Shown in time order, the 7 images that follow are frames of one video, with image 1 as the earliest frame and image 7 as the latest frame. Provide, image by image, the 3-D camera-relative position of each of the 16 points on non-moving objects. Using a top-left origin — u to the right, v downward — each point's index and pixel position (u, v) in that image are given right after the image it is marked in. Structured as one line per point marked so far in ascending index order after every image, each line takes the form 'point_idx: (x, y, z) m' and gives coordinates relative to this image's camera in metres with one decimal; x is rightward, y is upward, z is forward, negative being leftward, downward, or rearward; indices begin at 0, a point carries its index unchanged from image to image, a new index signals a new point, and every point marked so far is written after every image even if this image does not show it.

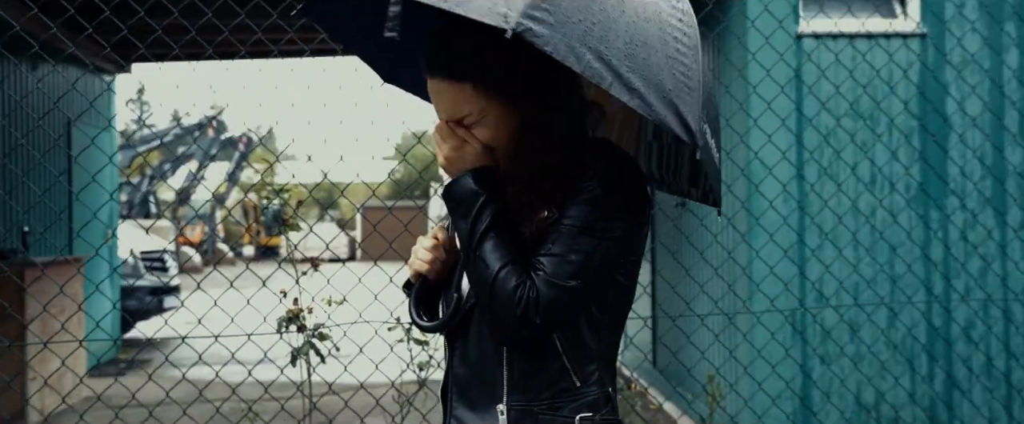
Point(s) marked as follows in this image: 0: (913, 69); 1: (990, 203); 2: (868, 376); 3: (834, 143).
0: (+2.0, +0.7, +3.2) m
1: (+2.4, 0.0, +3.2) m
2: (+1.8, -0.8, +3.2) m
3: (+1.6, +0.3, +3.2) m
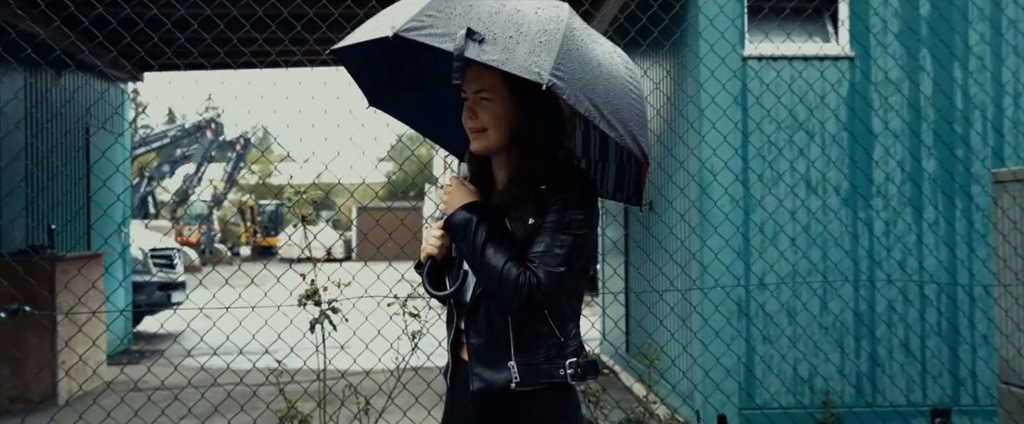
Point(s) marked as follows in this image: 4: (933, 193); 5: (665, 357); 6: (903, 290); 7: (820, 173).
0: (+1.9, +0.7, +3.7) m
1: (+2.3, 0.0, +3.7) m
2: (+1.7, -0.8, +3.7) m
3: (+1.5, +0.3, +3.7) m
4: (+2.4, +0.1, +3.8) m
5: (+0.9, -0.9, +4.2) m
6: (+2.3, -0.4, +3.8) m
7: (+1.8, +0.2, +3.7) m
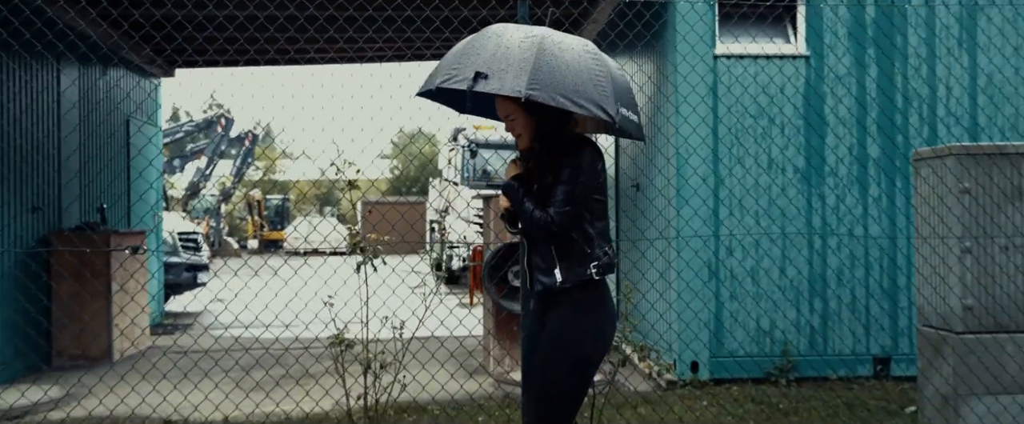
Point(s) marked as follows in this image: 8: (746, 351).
0: (+1.9, +0.9, +4.3) m
1: (+2.3, +0.2, +4.4) m
2: (+1.7, -0.7, +4.3) m
3: (+1.5, +0.5, +4.3) m
4: (+2.5, +0.3, +4.4) m
5: (+0.9, -0.8, +4.8) m
6: (+2.3, -0.3, +4.4) m
7: (+1.8, +0.4, +4.3) m
8: (+1.5, -0.9, +4.3) m
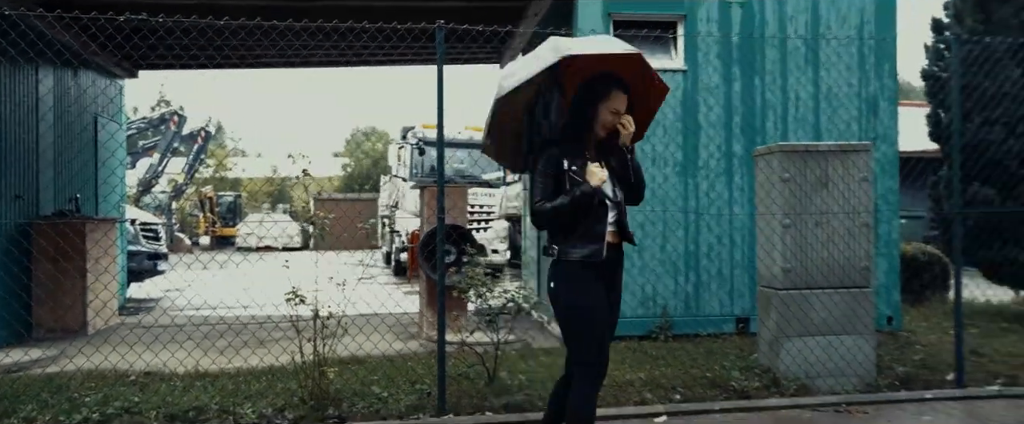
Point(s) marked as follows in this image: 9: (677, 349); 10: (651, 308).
0: (+1.4, +1.0, +5.3) m
1: (+1.7, +0.3, +5.4) m
2: (+1.1, -0.6, +5.3) m
3: (+0.9, +0.6, +5.3) m
4: (+1.9, +0.4, +5.4) m
5: (+0.3, -0.7, +5.7) m
6: (+1.7, -0.2, +5.4) m
7: (+1.2, +0.5, +5.3) m
8: (+1.0, -0.8, +5.2) m
9: (+1.2, -1.0, +4.8) m
10: (+1.1, -0.8, +5.3) m
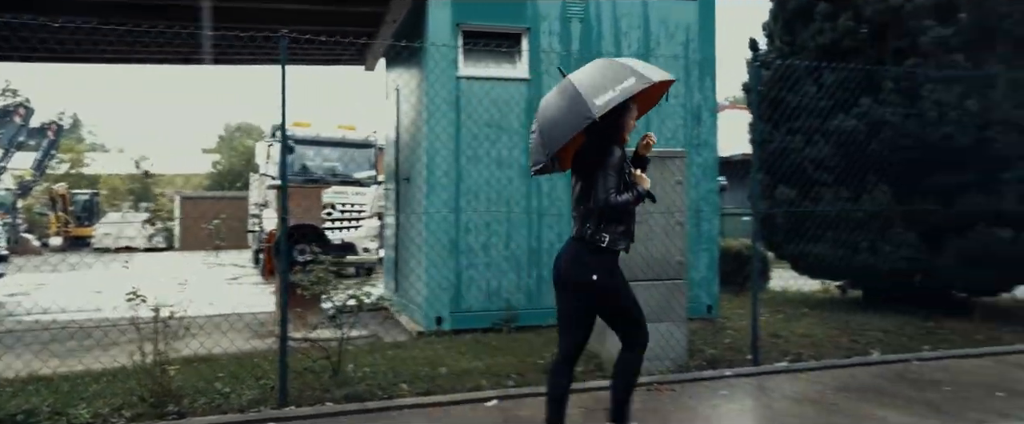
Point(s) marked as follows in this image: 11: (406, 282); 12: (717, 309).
0: (+0.1, +1.0, +5.7) m
1: (+0.5, +0.3, +5.9) m
2: (-0.1, -0.6, +5.7) m
3: (-0.3, +0.6, +5.6) m
4: (+0.6, +0.4, +5.9) m
5: (-1.0, -0.7, +6.0) m
6: (+0.4, -0.2, +5.9) m
7: (0.0, +0.5, +5.7) m
8: (-0.3, -0.8, +5.6) m
9: (0.0, -1.0, +5.3) m
10: (-0.1, -0.8, +5.7) m
11: (-1.0, -0.6, +6.1) m
12: (+2.0, -0.9, +6.3) m
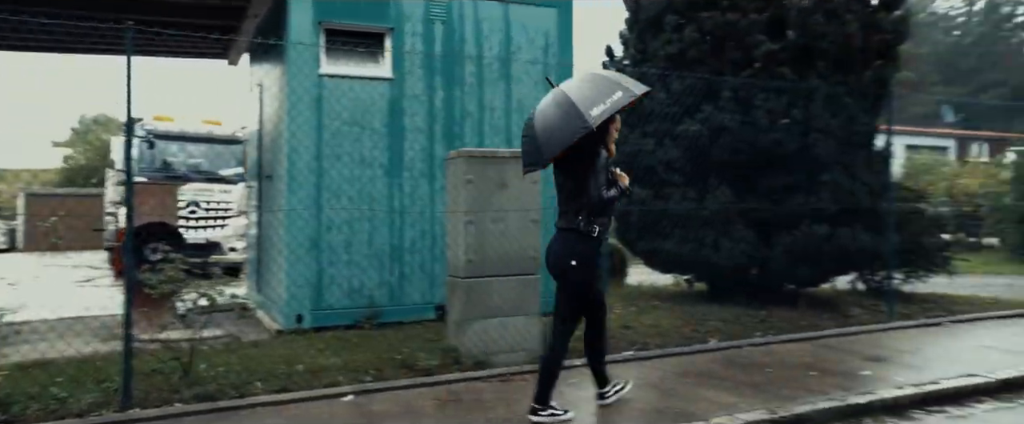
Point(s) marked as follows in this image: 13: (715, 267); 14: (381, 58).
0: (-1.1, +1.0, +5.9) m
1: (-0.8, +0.3, +6.0) m
2: (-1.3, -0.6, +5.8) m
3: (-1.5, +0.6, +5.7) m
4: (-0.6, +0.4, +6.1) m
5: (-2.2, -0.7, +5.9) m
6: (-0.8, -0.2, +6.1) m
7: (-1.2, +0.5, +5.8) m
8: (-1.4, -0.8, +5.7) m
9: (-1.1, -1.0, +5.4) m
10: (-1.3, -0.8, +5.7) m
11: (-2.2, -0.6, +6.0) m
12: (+0.7, -0.9, +6.7) m
13: (+2.2, -0.6, +7.1) m
14: (-1.2, +1.4, +5.9) m
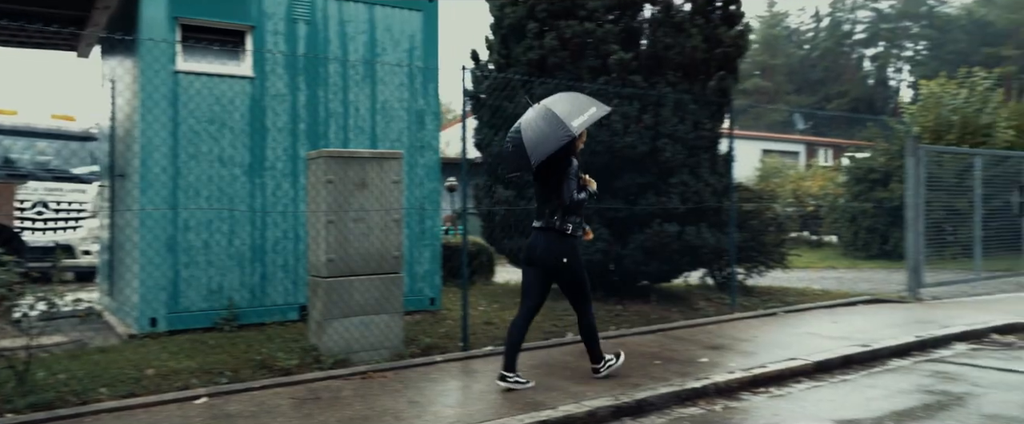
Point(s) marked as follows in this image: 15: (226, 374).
0: (-2.3, +1.0, +5.8) m
1: (-2.0, +0.3, +6.0) m
2: (-2.5, -0.6, +5.7) m
3: (-2.6, +0.6, +5.6) m
4: (-1.8, +0.4, +6.1) m
5: (-3.4, -0.7, +5.7) m
6: (-2.0, -0.2, +6.0) m
7: (-2.4, +0.5, +5.7) m
8: (-2.6, -0.8, +5.5) m
9: (-2.2, -1.0, +5.3) m
10: (-2.5, -0.8, +5.6) m
11: (-3.4, -0.6, +5.7) m
12: (-0.7, -0.9, +6.9) m
13: (+0.8, -0.6, +7.6) m
14: (-2.4, +1.4, +5.8) m
15: (-1.9, -1.1, +4.5) m
